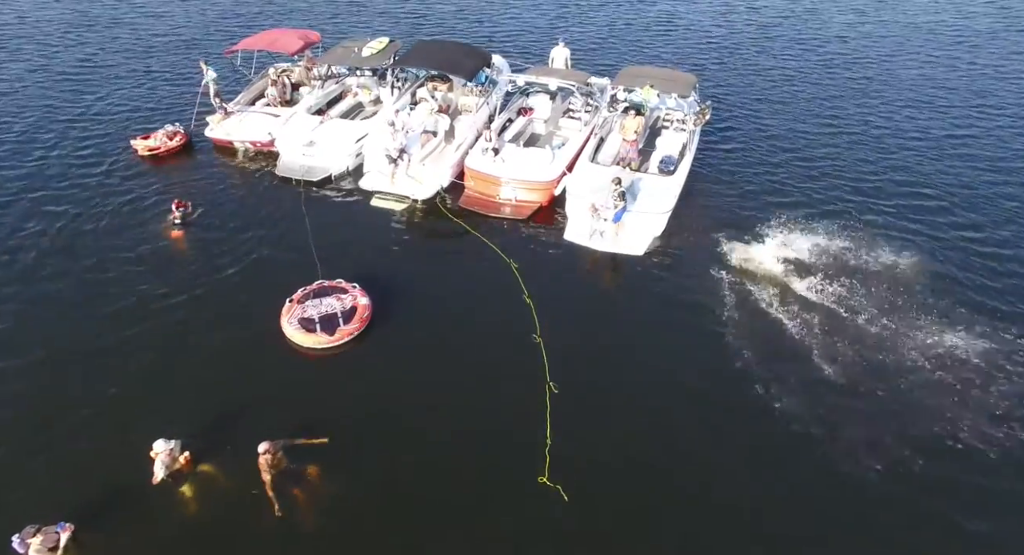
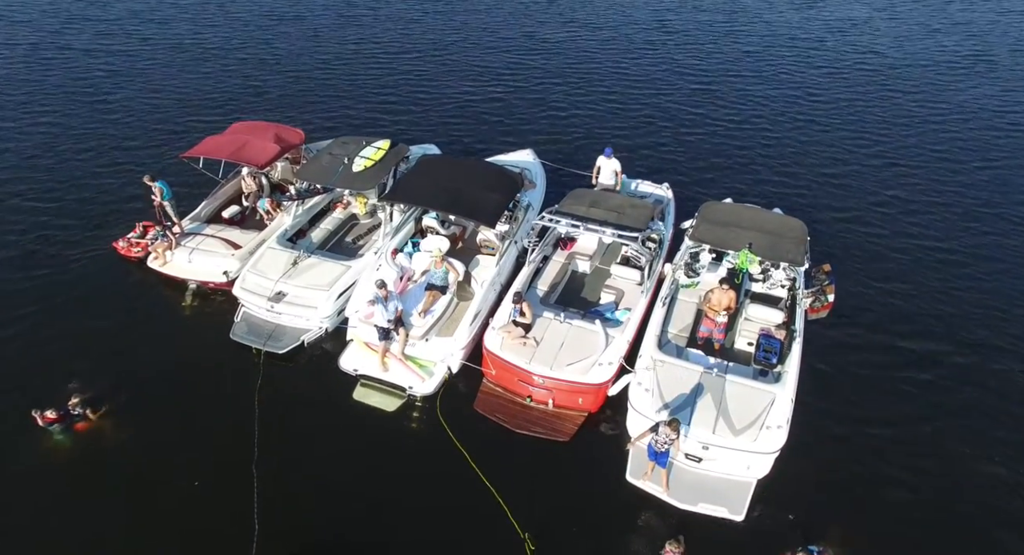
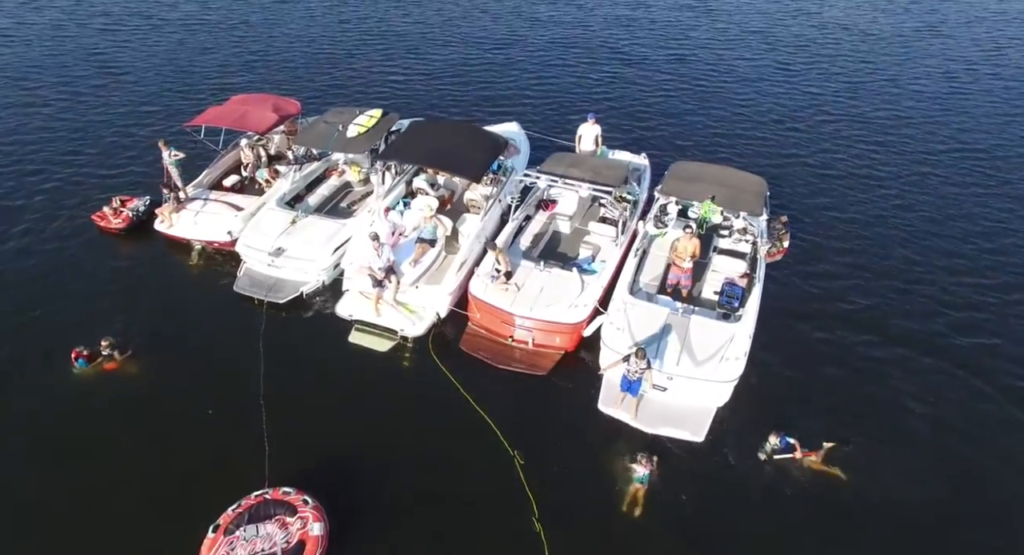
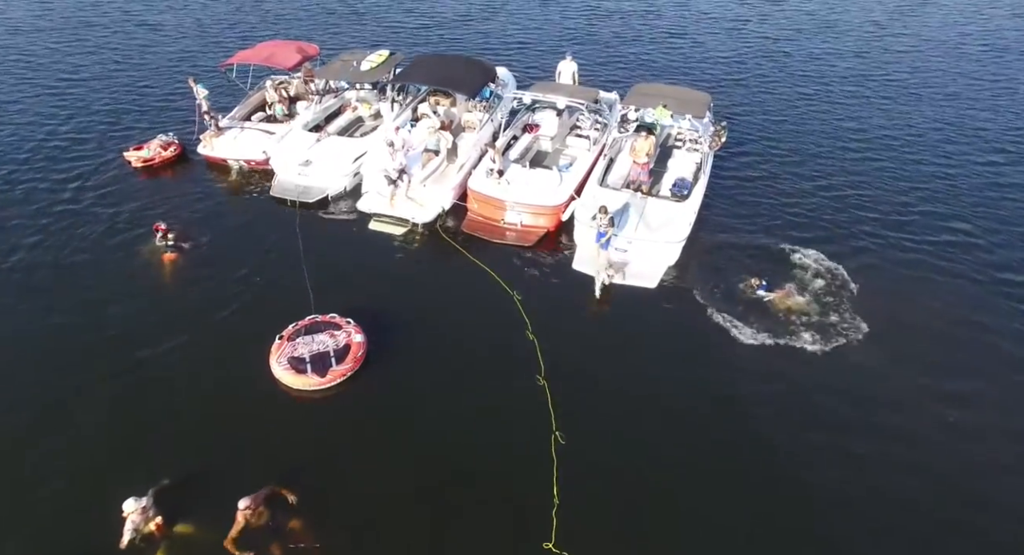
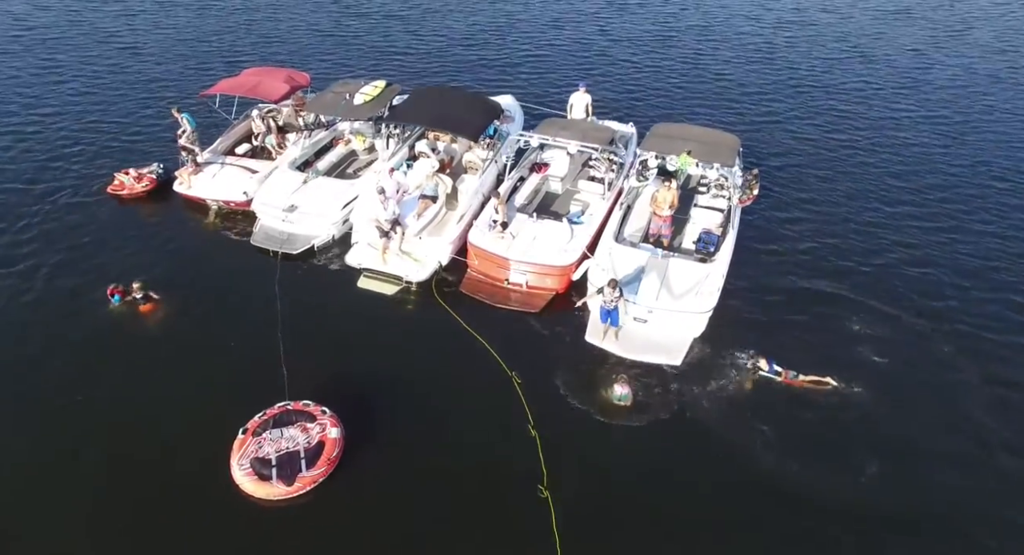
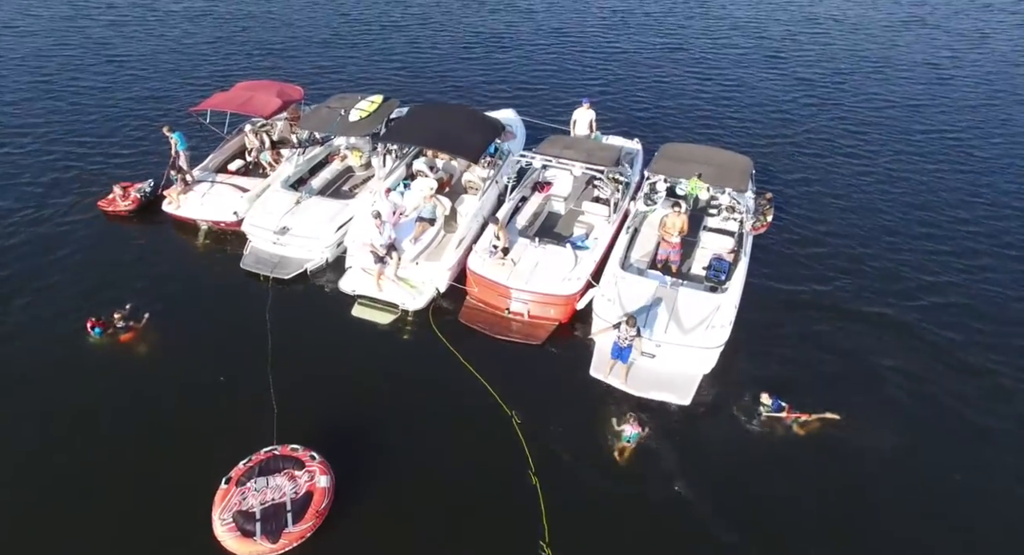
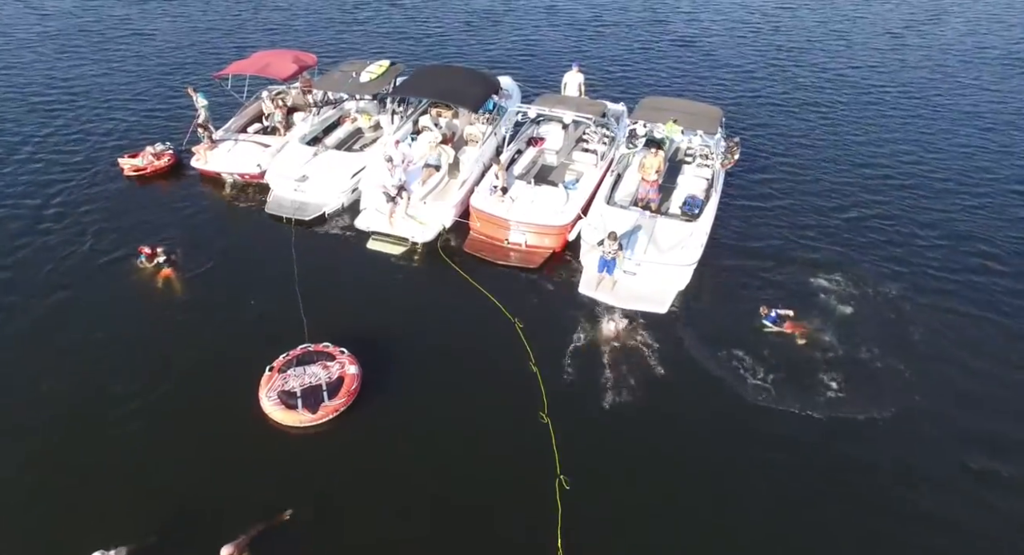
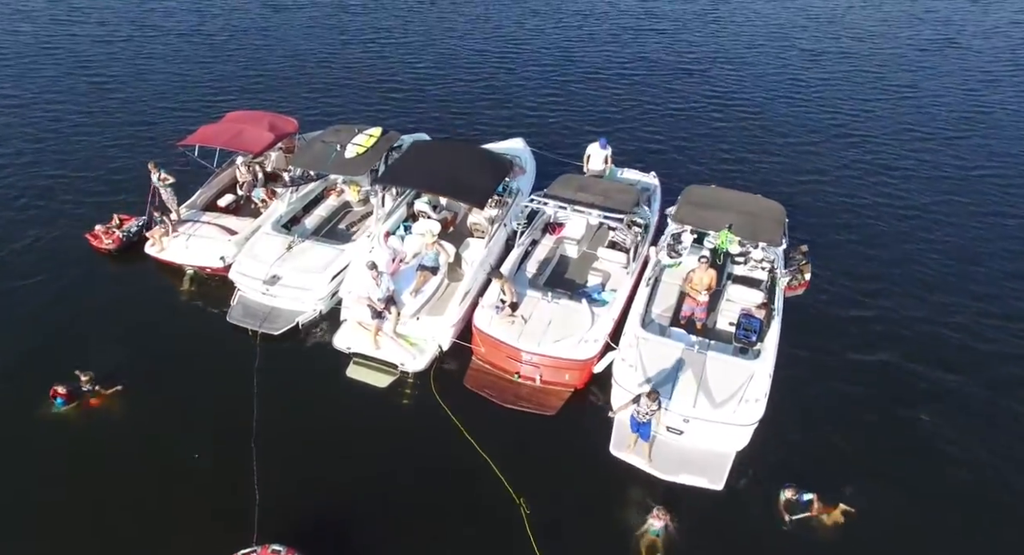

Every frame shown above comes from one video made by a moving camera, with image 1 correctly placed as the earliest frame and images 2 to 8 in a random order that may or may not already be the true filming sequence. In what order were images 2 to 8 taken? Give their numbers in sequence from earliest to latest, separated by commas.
4, 7, 5, 6, 3, 8, 2
